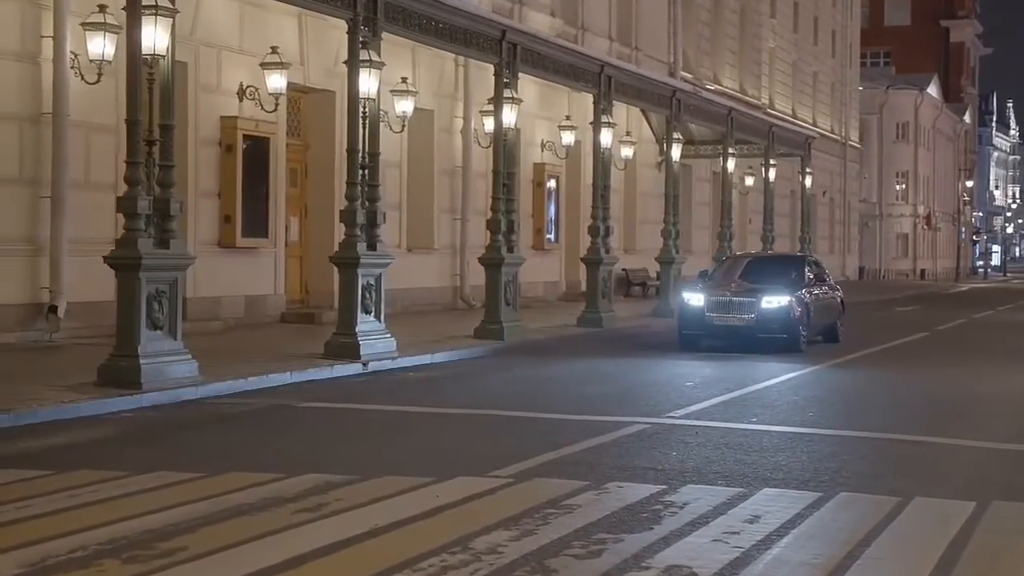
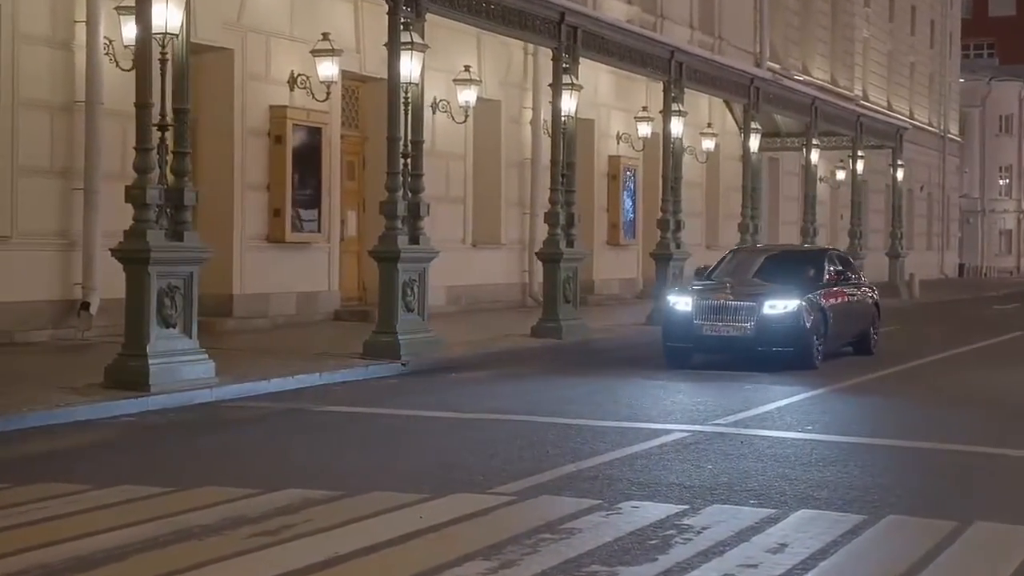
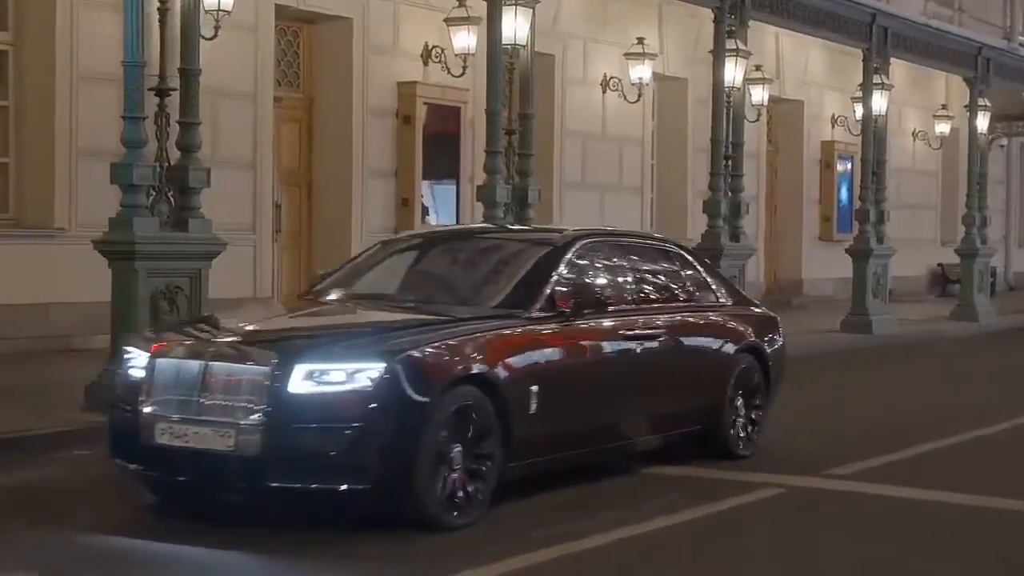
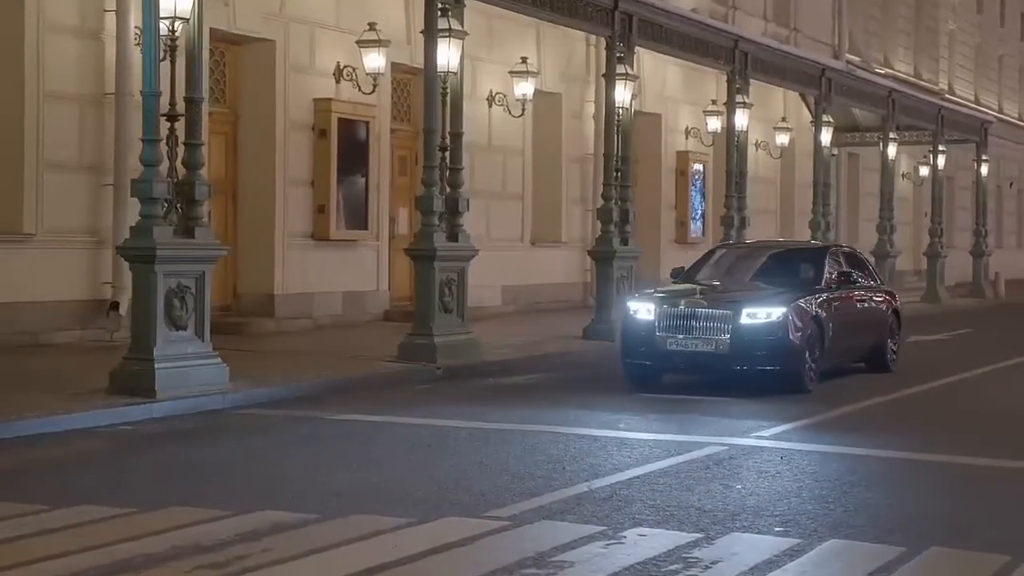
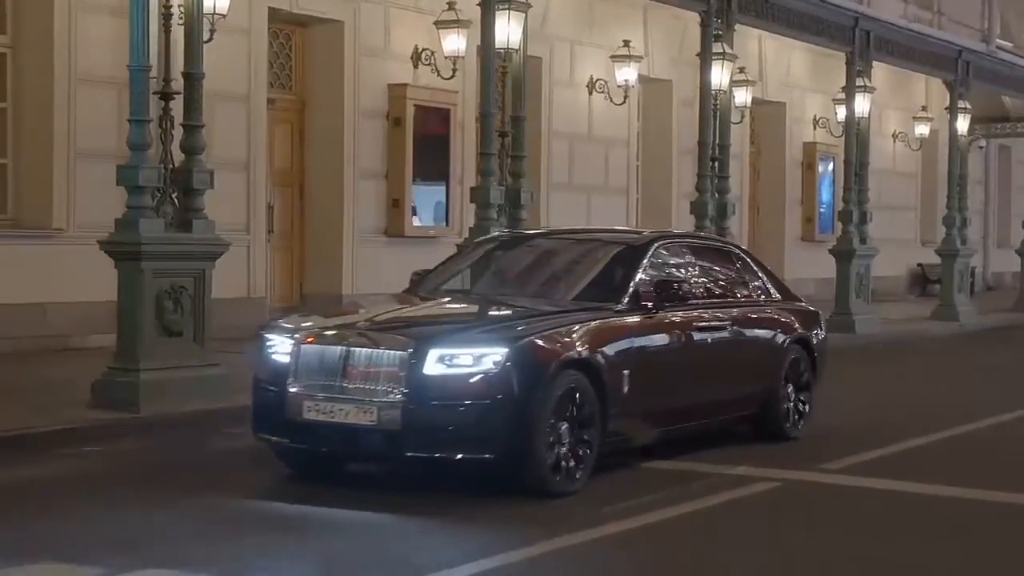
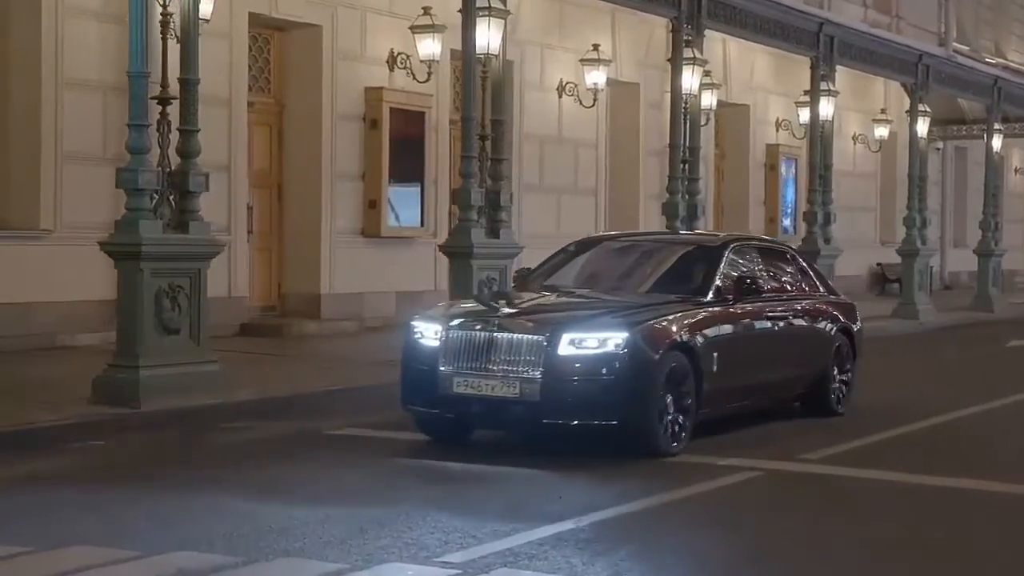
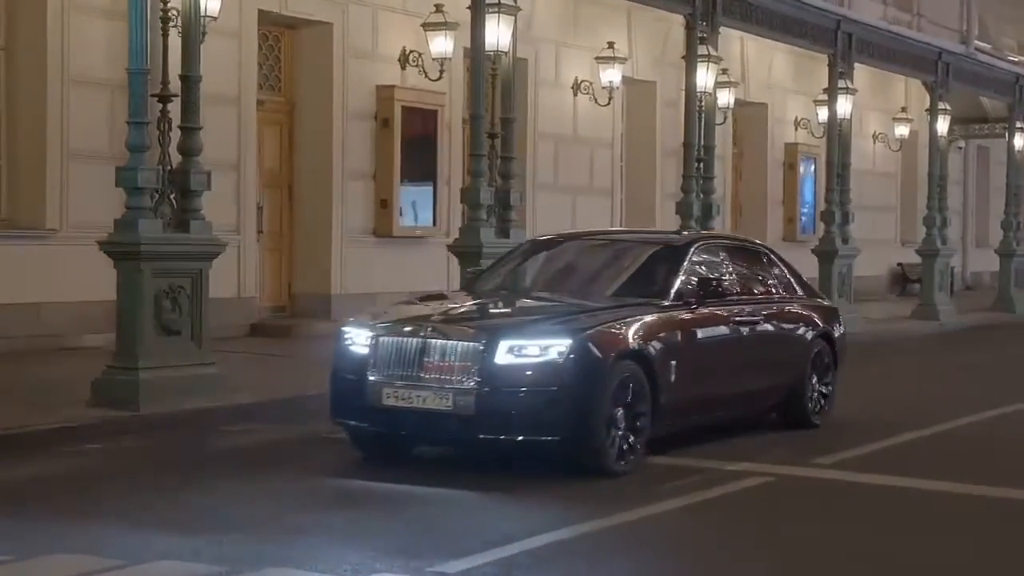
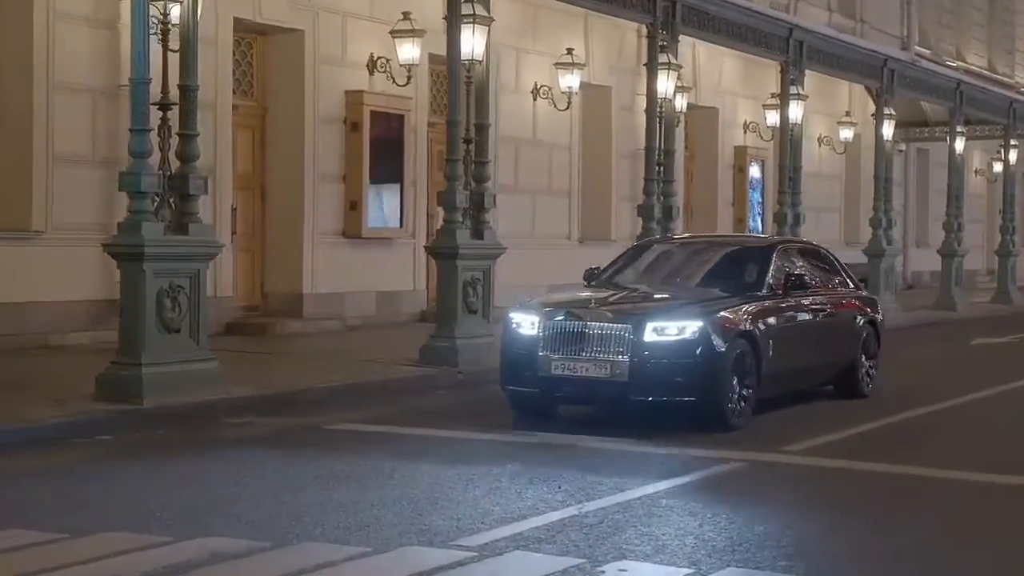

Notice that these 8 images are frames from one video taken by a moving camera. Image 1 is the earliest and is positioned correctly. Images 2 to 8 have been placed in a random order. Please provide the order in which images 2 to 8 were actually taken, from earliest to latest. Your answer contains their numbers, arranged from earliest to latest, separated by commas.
2, 4, 8, 6, 7, 5, 3
